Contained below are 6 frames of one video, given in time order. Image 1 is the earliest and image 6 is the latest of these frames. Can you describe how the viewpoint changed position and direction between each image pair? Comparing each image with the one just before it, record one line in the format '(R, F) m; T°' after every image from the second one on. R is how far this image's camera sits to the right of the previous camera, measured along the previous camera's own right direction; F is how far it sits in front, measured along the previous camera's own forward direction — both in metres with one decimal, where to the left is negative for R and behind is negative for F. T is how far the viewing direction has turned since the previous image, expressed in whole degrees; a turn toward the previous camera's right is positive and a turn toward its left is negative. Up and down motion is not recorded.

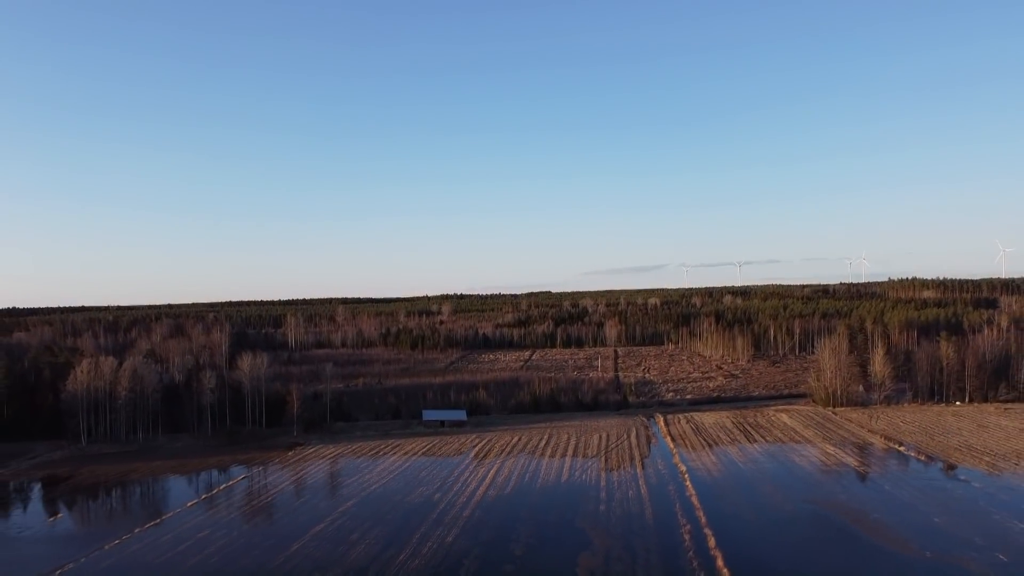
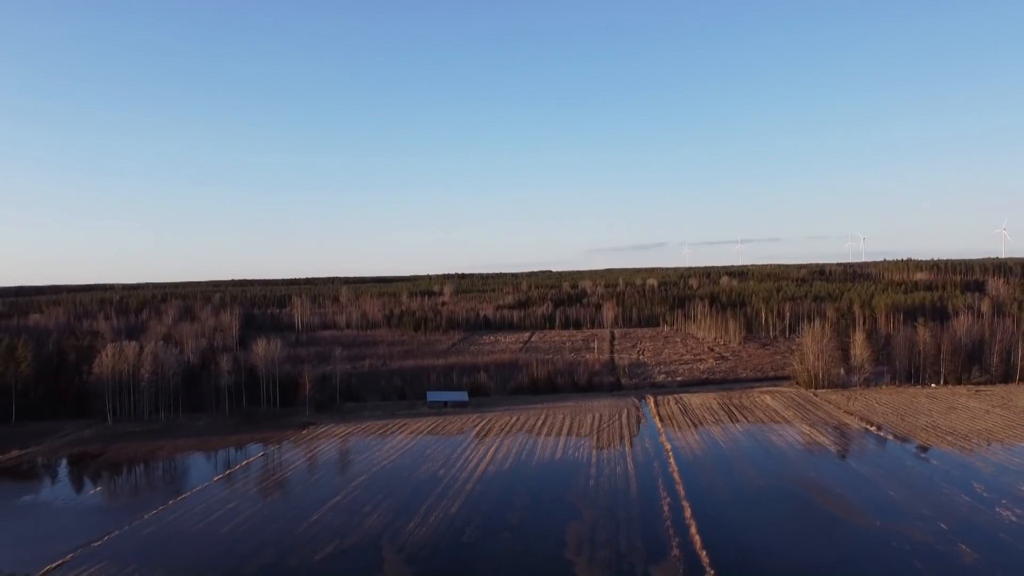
(0.0, -0.9) m; 0°
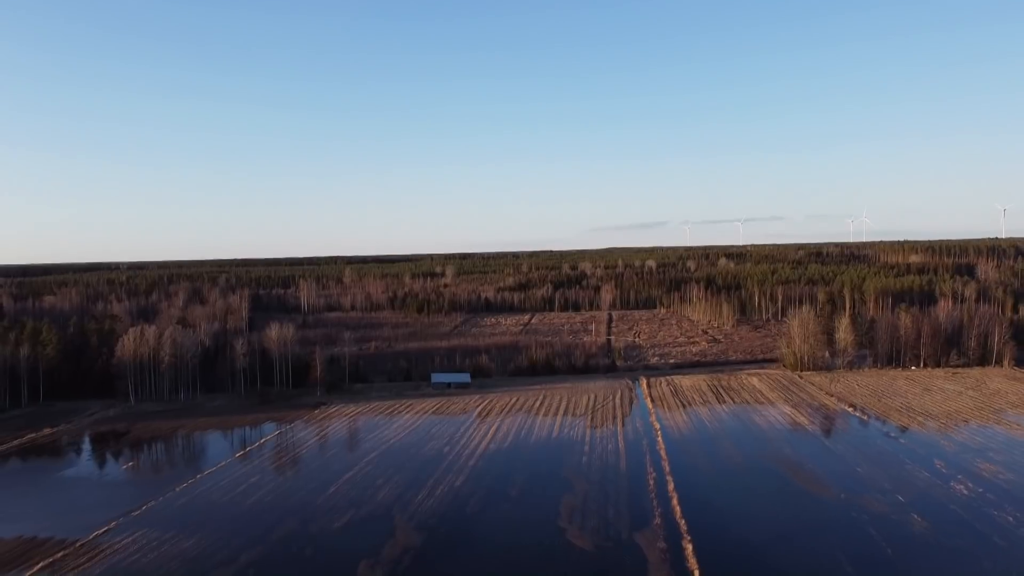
(0.0, -0.8) m; 0°
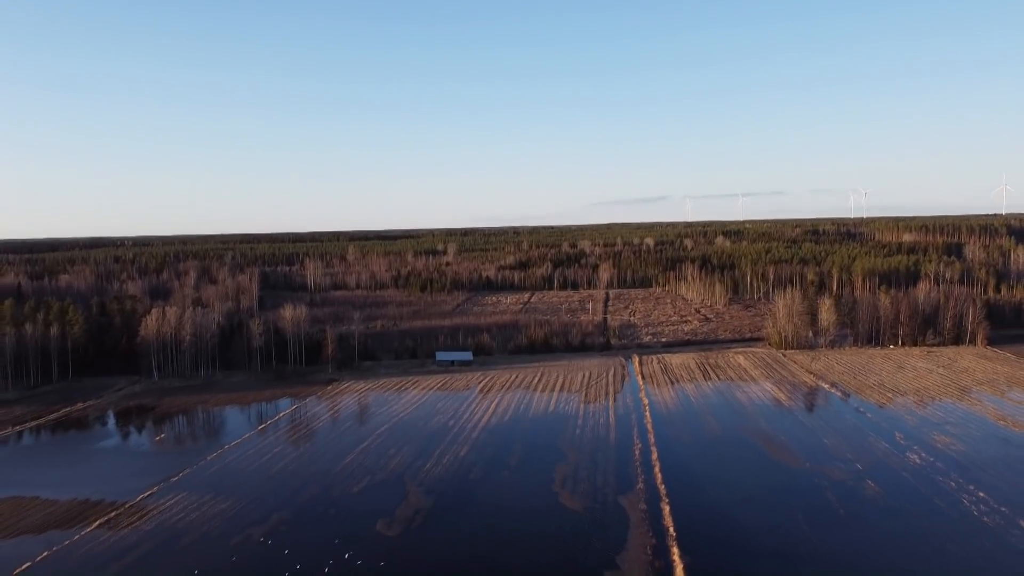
(0.0, -1.0) m; 0°
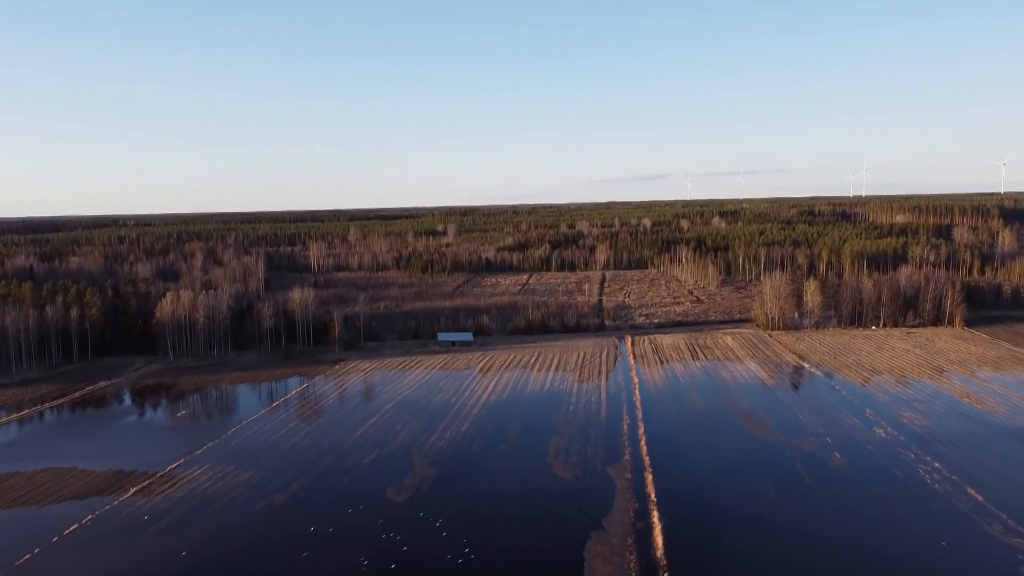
(0.0, -0.8) m; 0°
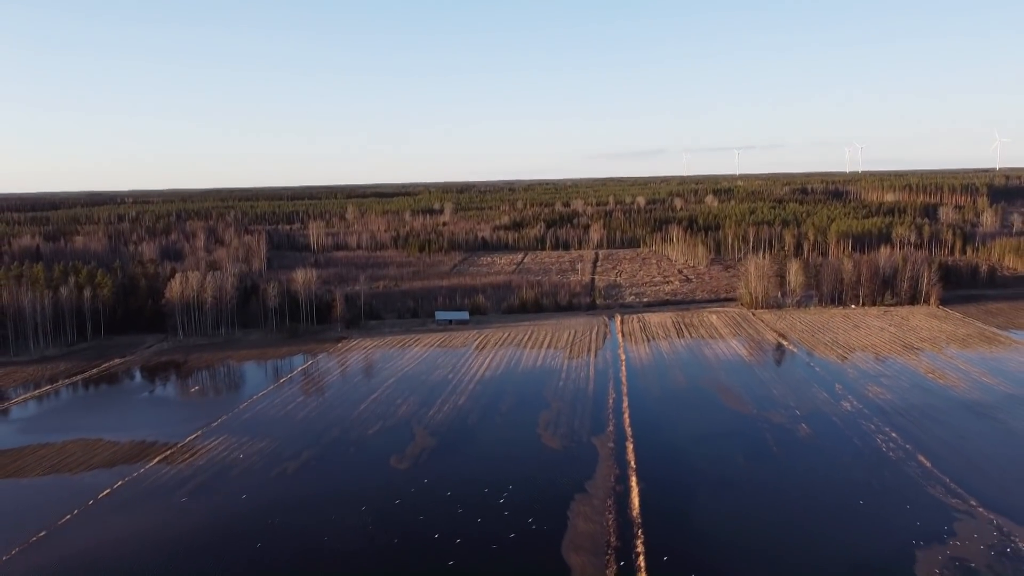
(+0.1, -0.8) m; 0°
